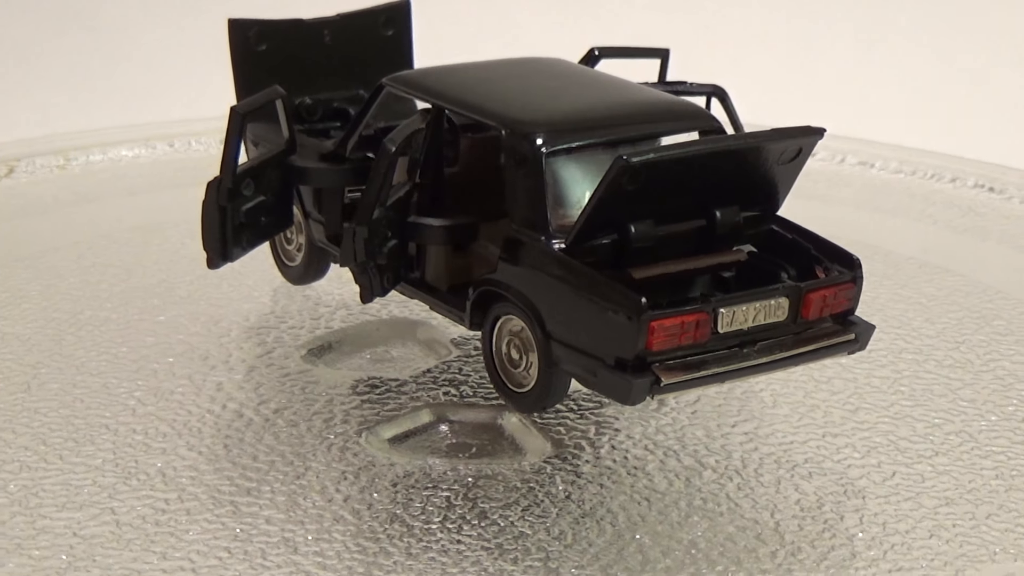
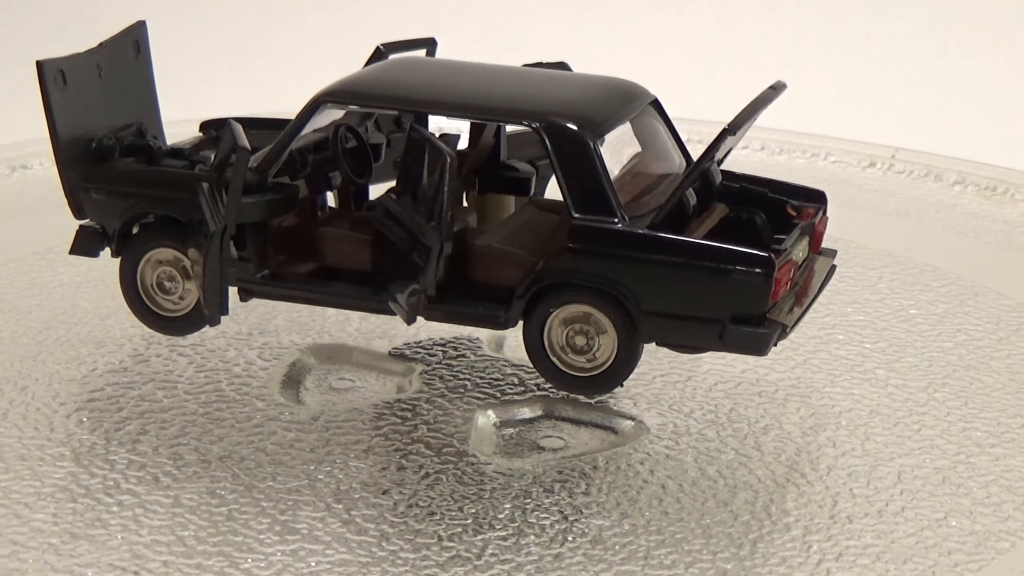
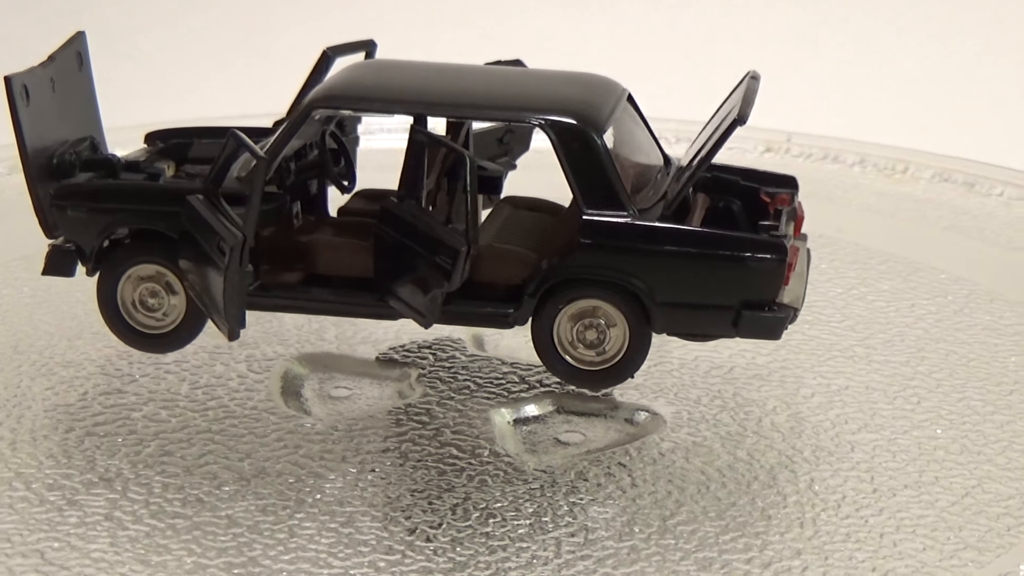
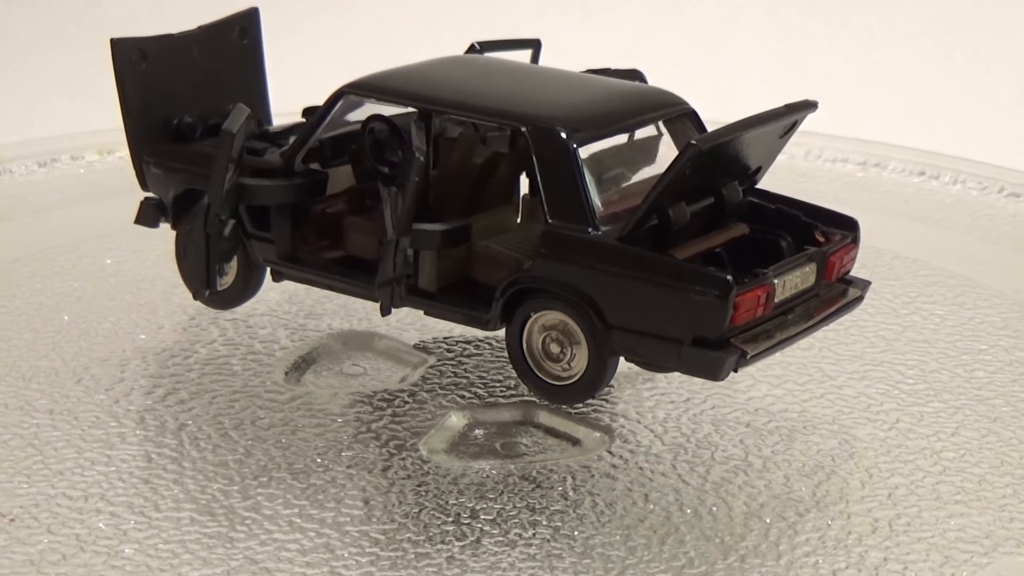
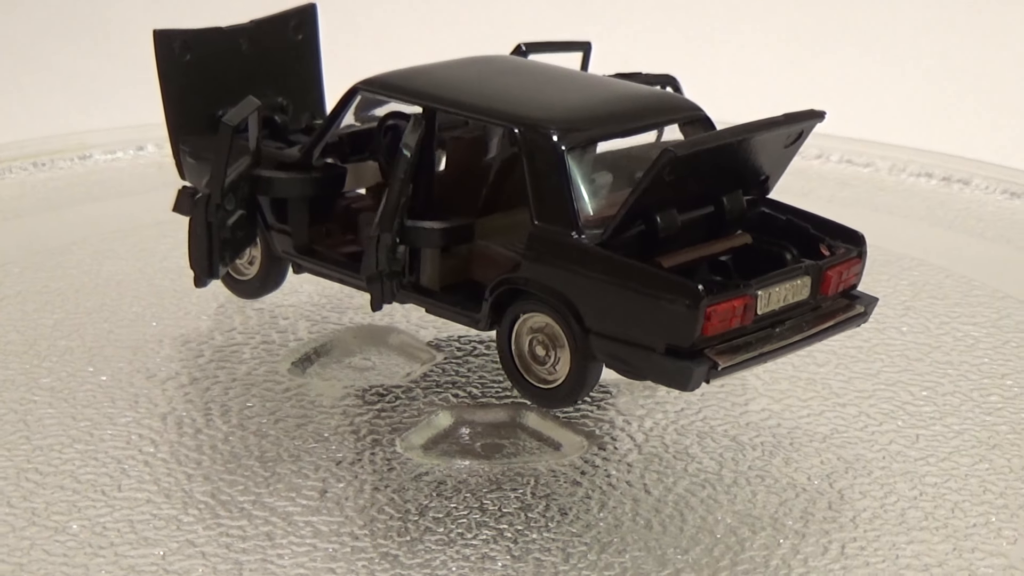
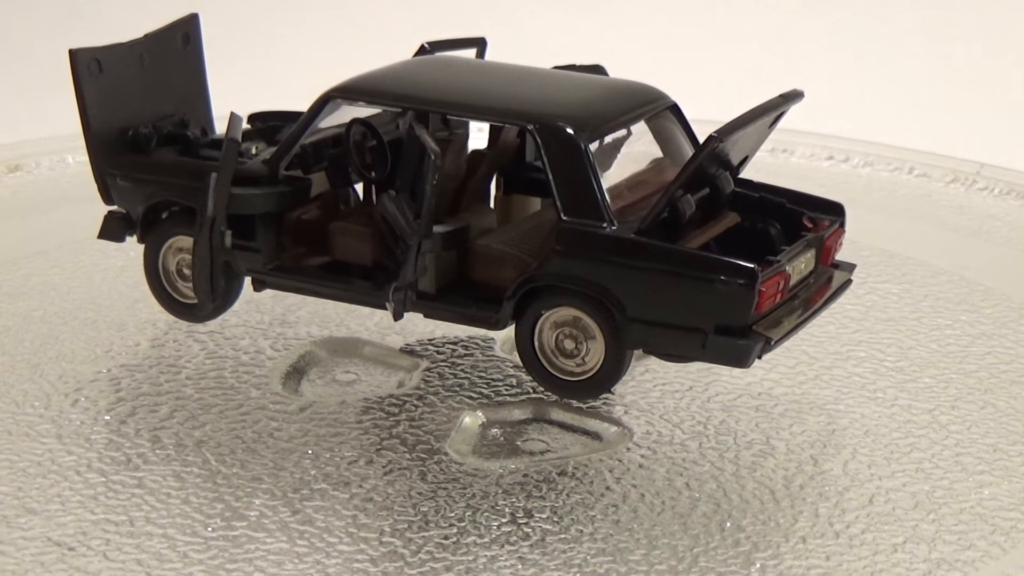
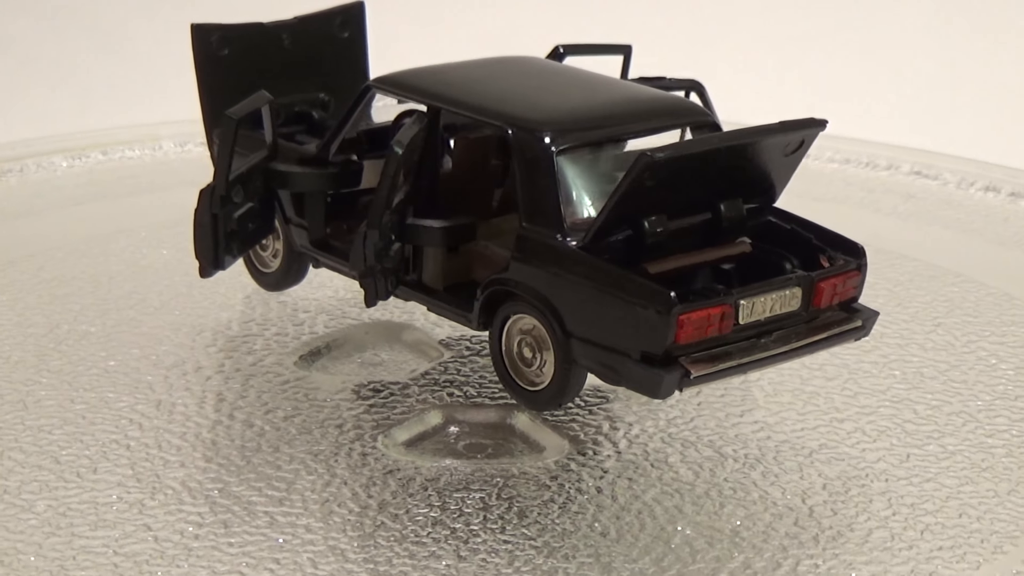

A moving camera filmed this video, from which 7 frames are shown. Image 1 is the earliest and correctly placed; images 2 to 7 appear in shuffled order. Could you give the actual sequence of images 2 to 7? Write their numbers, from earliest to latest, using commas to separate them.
7, 5, 4, 6, 2, 3
